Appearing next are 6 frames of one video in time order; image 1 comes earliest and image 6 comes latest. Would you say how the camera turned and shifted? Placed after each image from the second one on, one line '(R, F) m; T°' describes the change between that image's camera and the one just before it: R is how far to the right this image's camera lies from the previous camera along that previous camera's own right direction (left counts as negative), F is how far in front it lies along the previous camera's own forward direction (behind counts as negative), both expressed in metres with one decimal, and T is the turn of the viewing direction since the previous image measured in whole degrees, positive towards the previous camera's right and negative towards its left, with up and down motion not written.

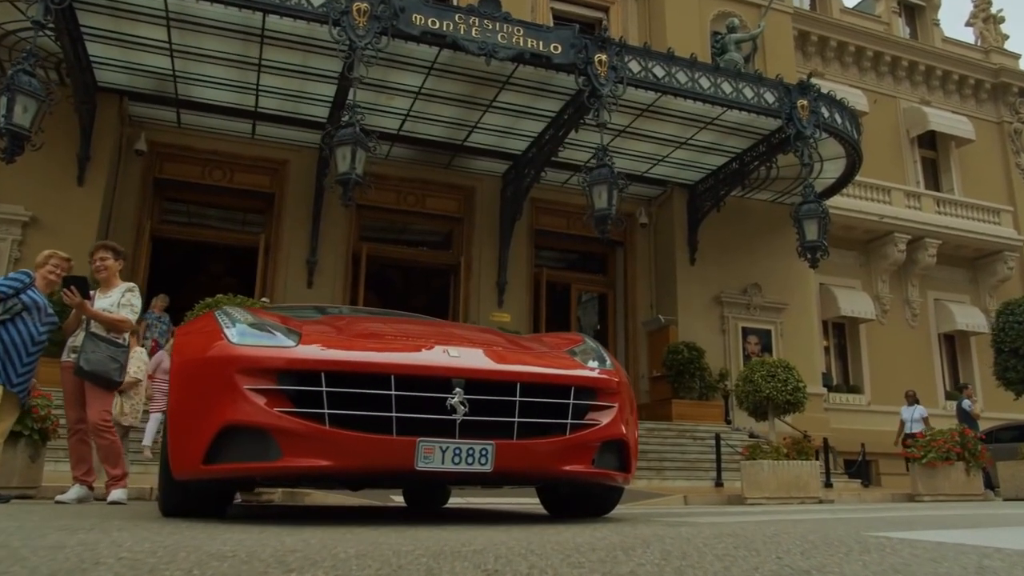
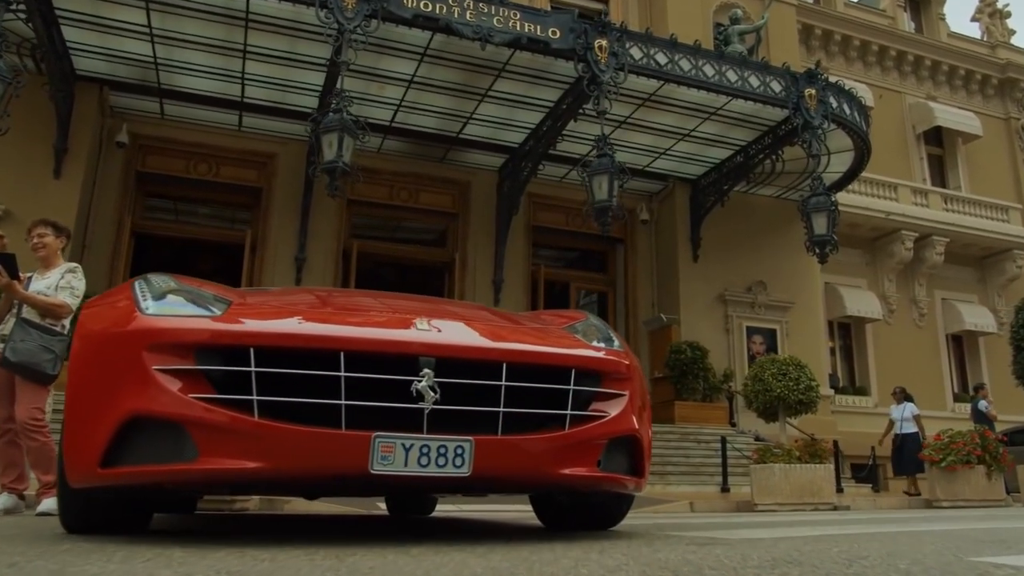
(0.0, +0.5) m; 0°
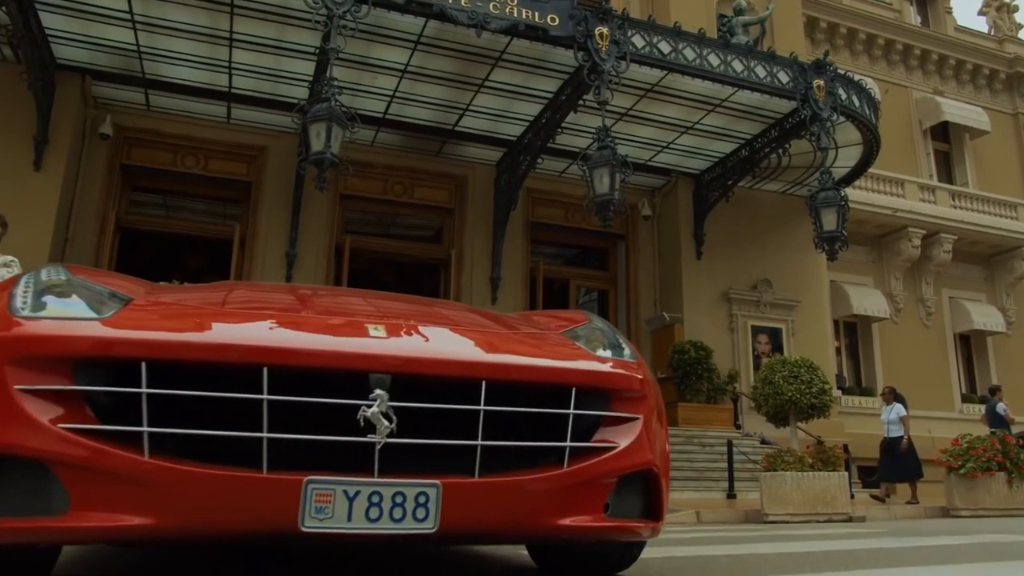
(0.0, +0.4) m; 0°
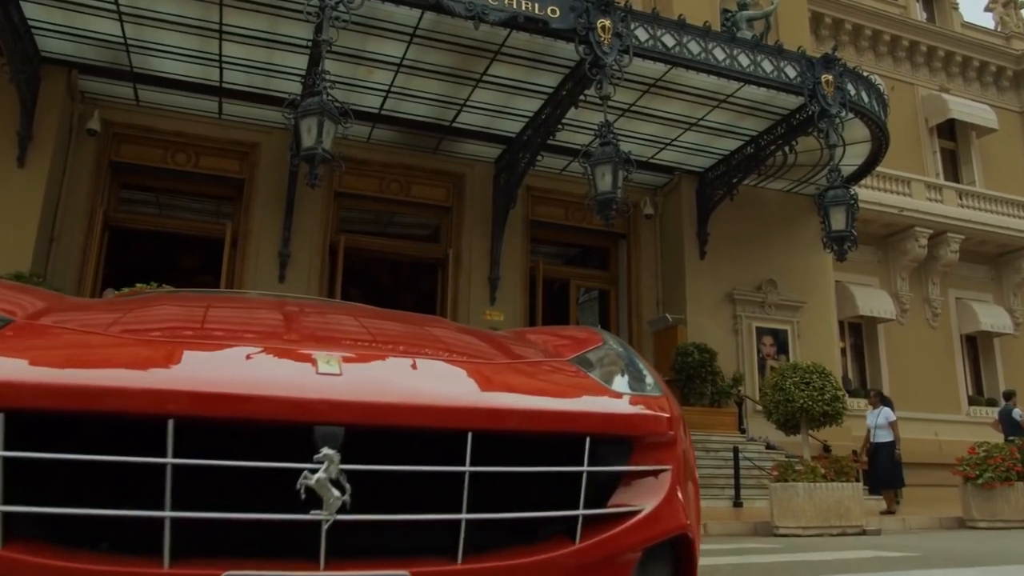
(0.0, +0.3) m; 0°
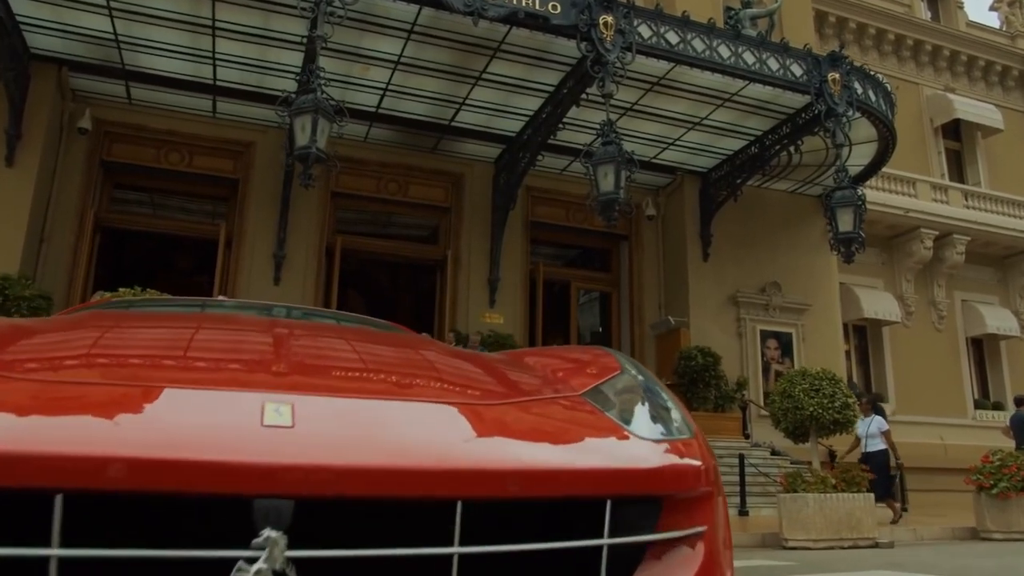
(0.0, +0.2) m; 0°
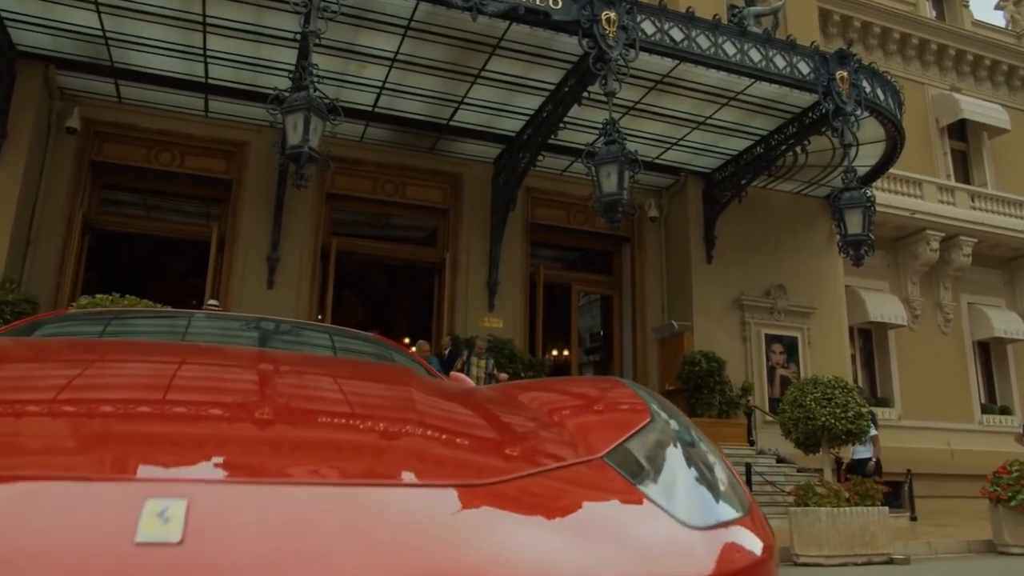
(0.0, +0.3) m; 0°
